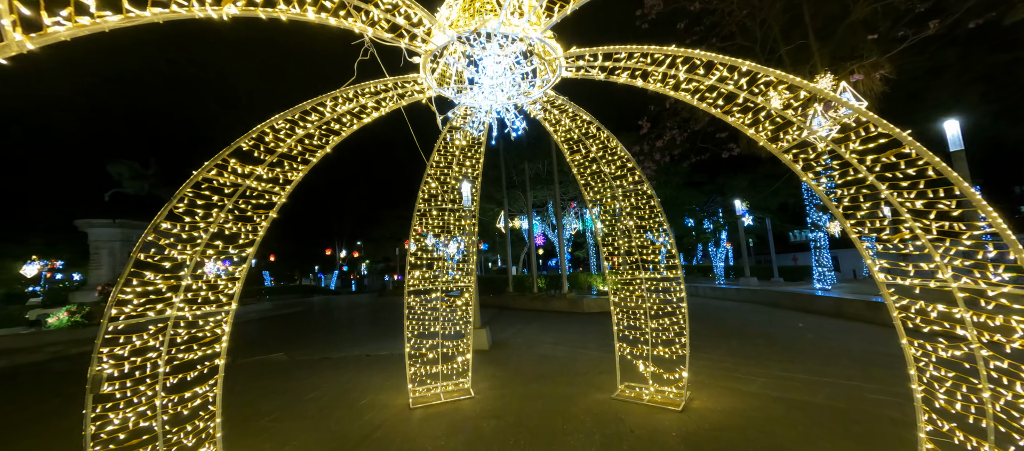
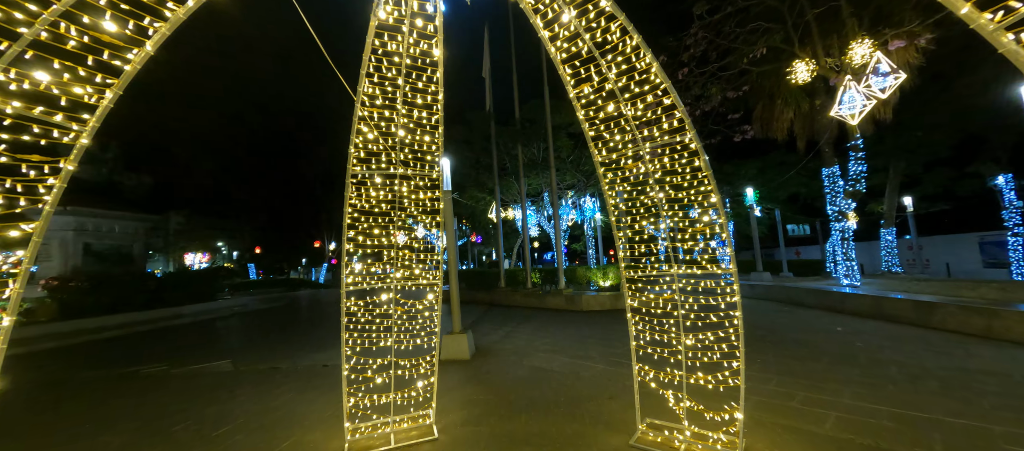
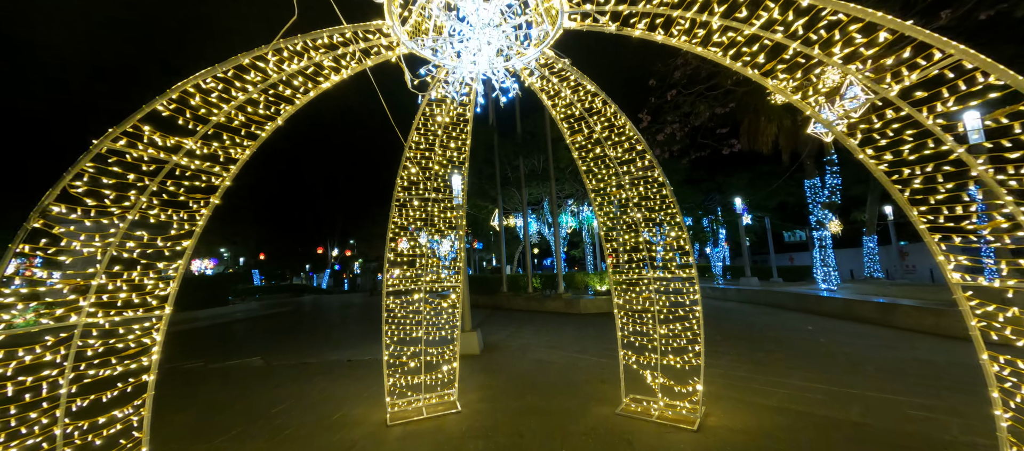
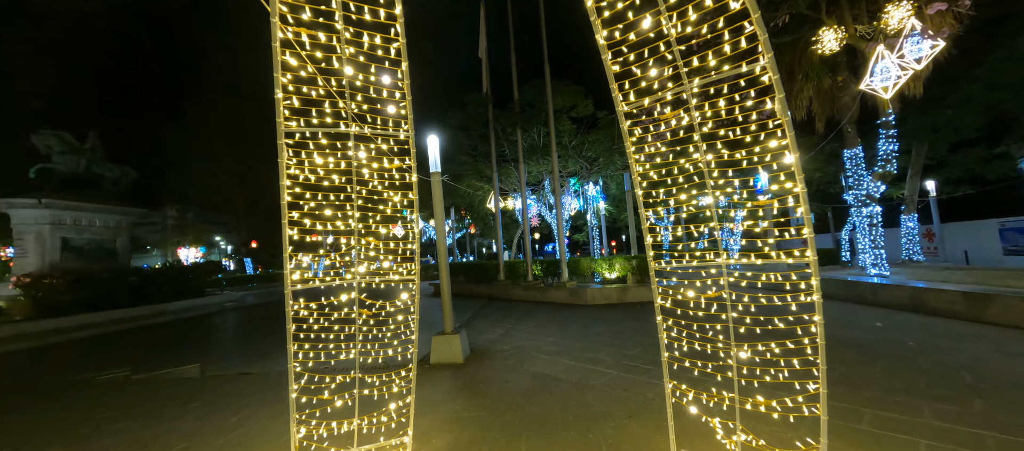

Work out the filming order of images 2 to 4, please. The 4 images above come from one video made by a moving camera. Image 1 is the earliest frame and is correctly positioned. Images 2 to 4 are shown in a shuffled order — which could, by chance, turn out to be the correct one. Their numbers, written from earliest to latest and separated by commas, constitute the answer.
3, 2, 4
